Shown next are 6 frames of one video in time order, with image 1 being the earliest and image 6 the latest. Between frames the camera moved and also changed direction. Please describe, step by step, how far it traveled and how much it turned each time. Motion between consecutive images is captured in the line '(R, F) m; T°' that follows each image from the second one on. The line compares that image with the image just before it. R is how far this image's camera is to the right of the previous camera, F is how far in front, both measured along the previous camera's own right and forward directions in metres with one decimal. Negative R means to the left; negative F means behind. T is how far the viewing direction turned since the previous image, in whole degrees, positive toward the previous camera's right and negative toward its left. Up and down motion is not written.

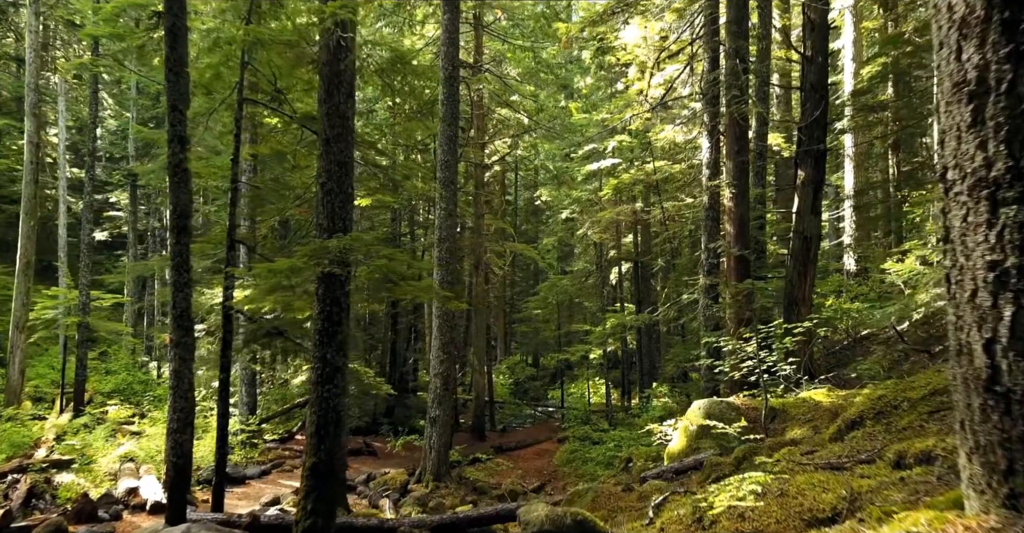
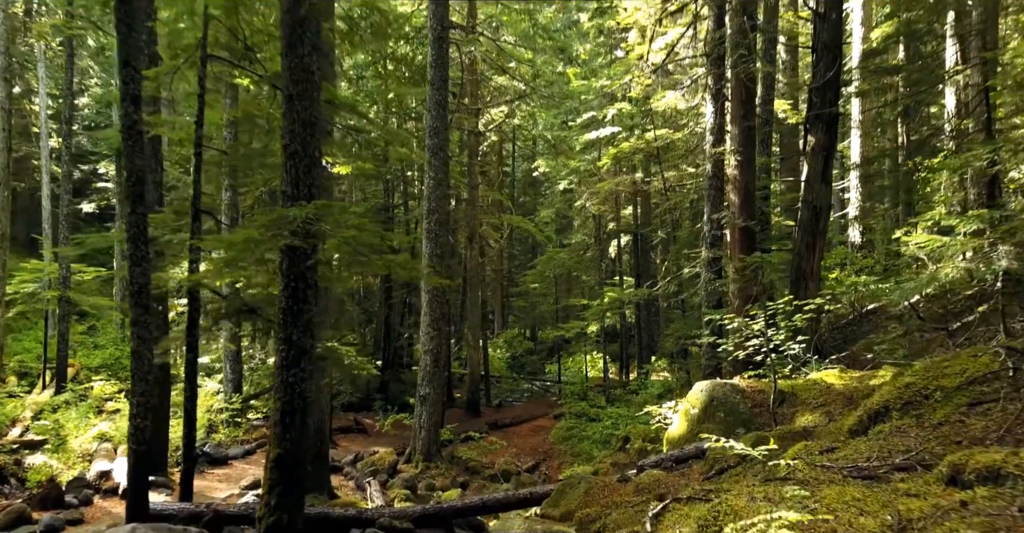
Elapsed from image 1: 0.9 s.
(+0.1, +0.8) m; 0°
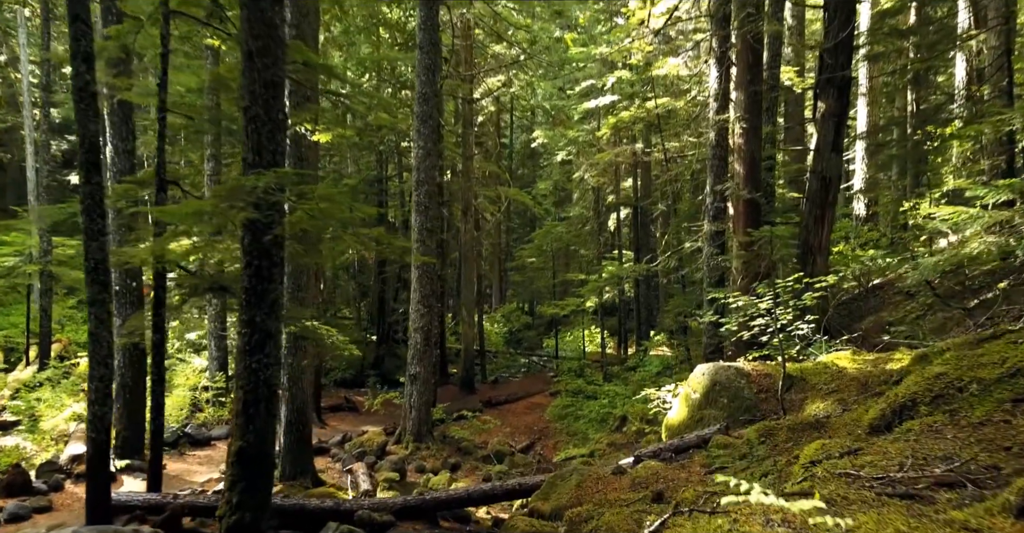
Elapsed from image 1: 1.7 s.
(+0.1, +0.7) m; 0°
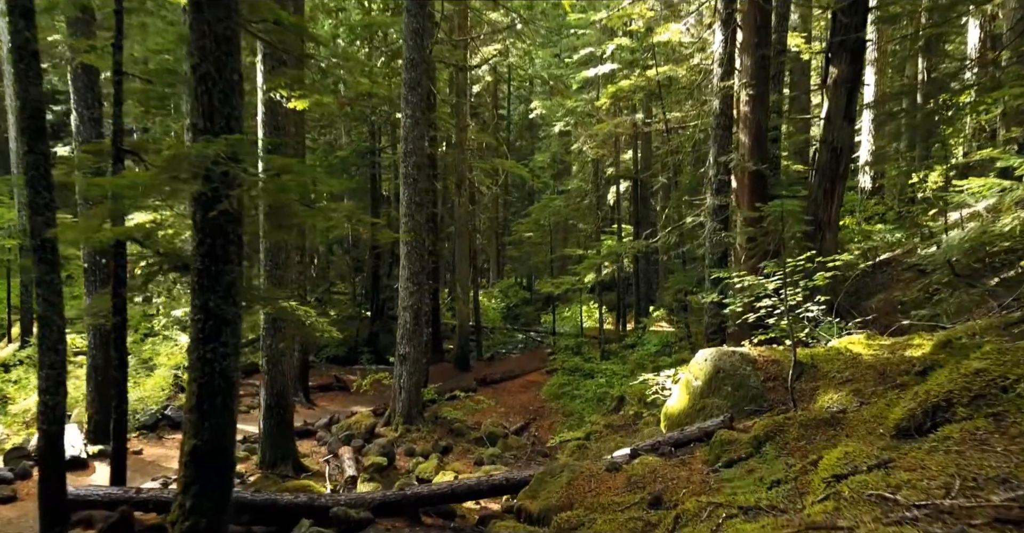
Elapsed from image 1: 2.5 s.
(+0.1, +0.7) m; 0°
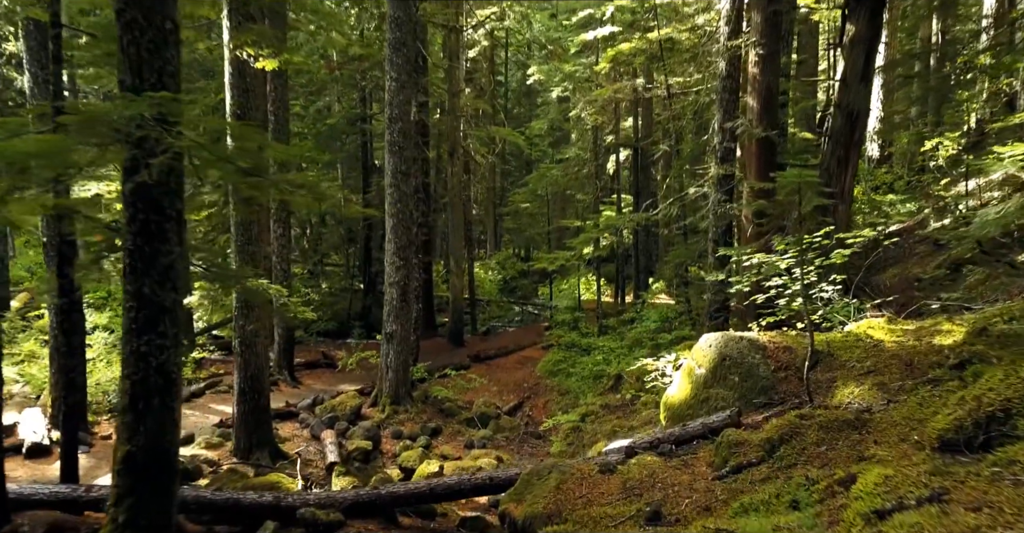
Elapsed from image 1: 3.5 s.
(+0.1, +0.8) m; 0°
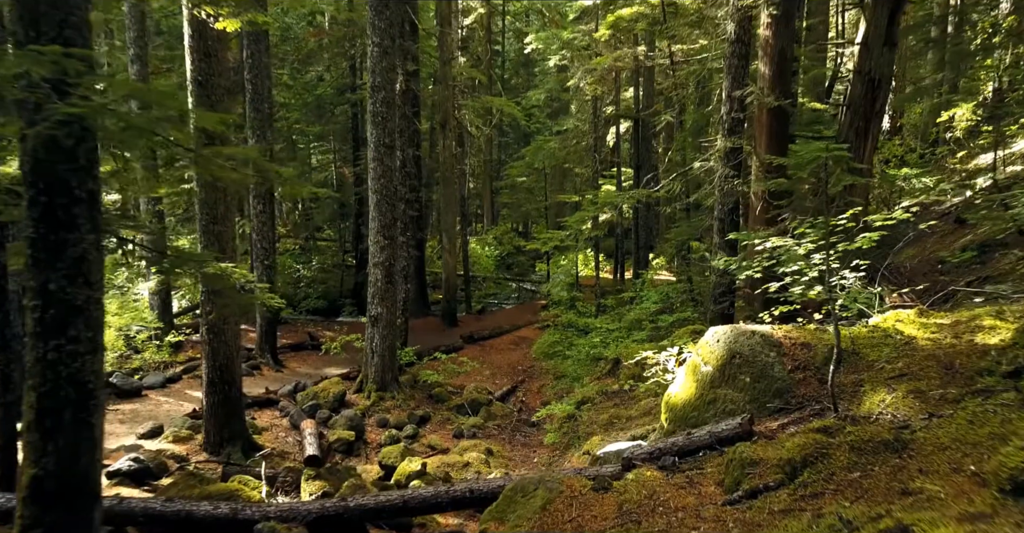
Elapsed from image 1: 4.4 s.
(+0.1, +0.8) m; 0°
